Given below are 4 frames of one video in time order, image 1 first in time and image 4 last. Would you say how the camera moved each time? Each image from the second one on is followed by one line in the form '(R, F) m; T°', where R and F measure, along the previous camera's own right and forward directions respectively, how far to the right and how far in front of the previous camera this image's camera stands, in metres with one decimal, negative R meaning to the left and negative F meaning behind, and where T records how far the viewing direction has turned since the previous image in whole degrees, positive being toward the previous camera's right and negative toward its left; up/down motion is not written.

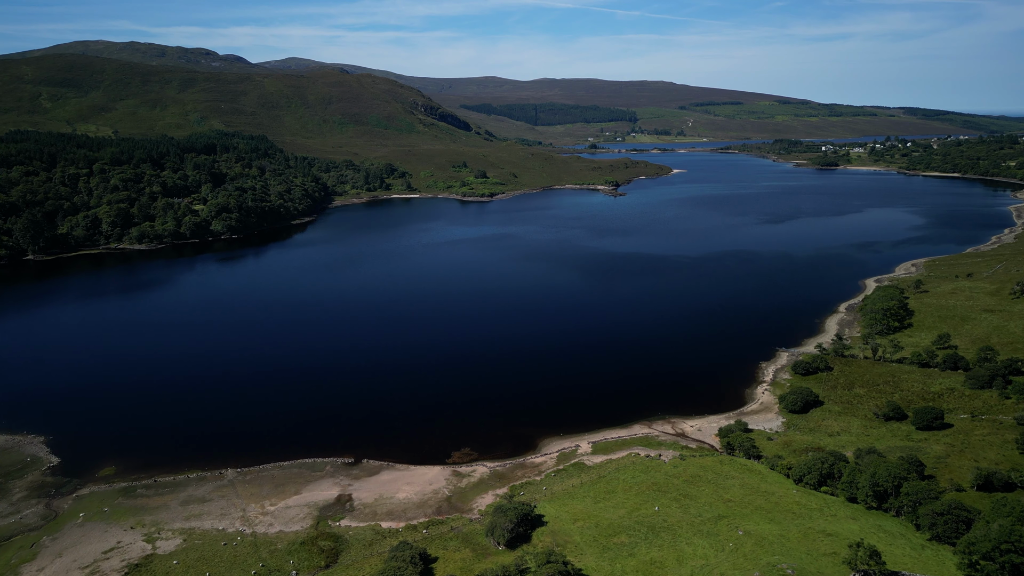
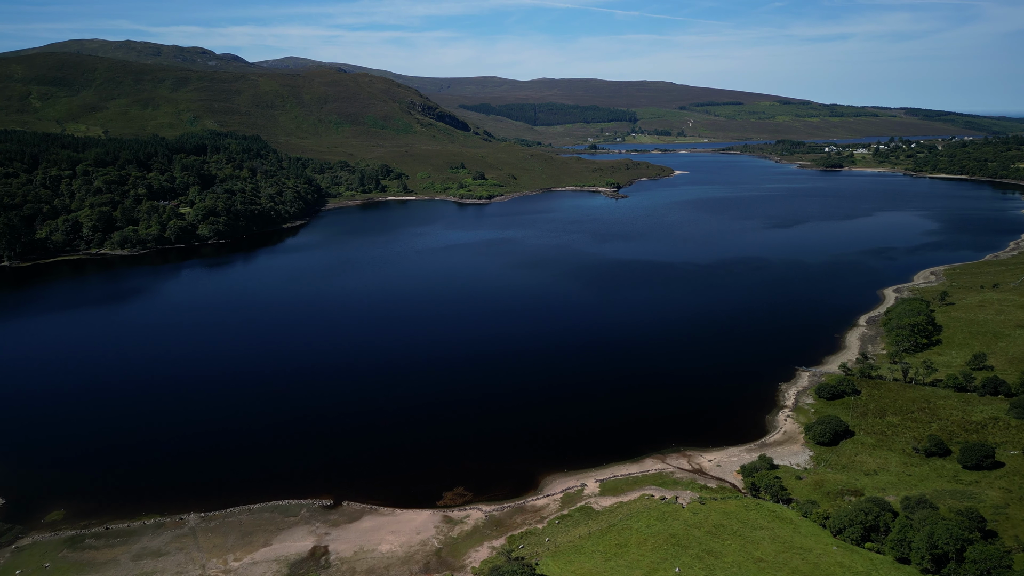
(0.0, +3.1) m; 0°
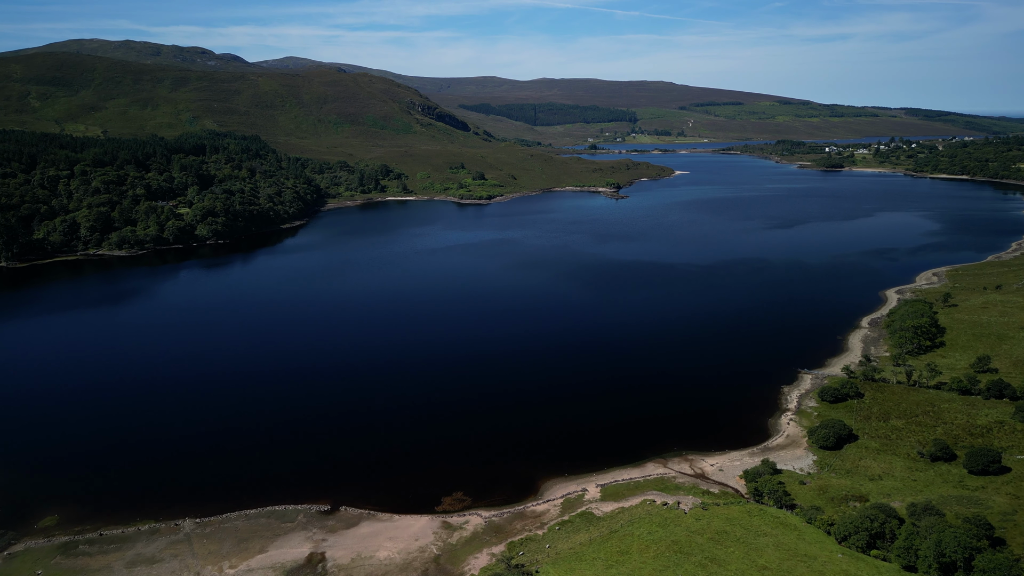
(0.0, +0.3) m; 0°
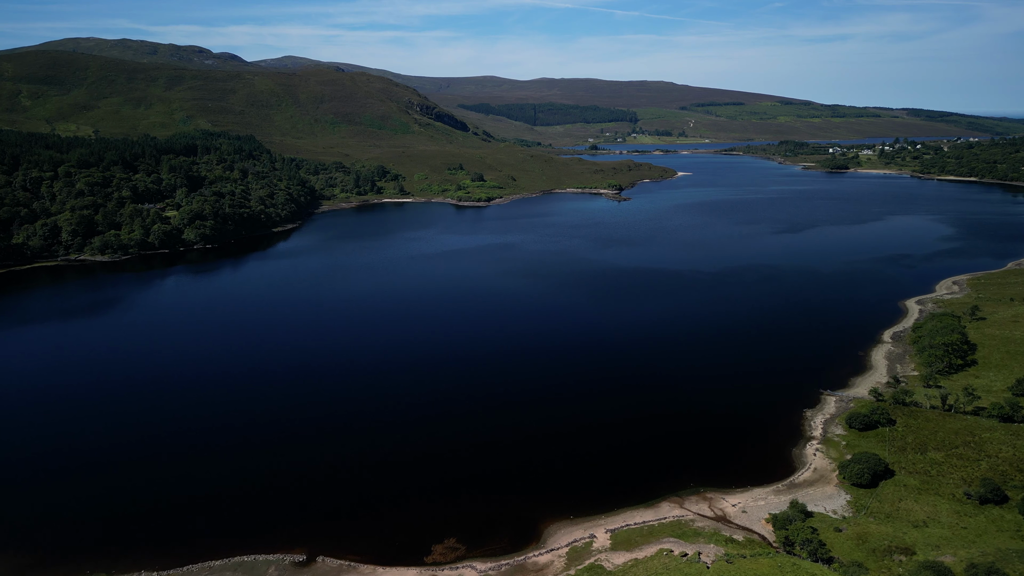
(0.0, +2.8) m; 0°
